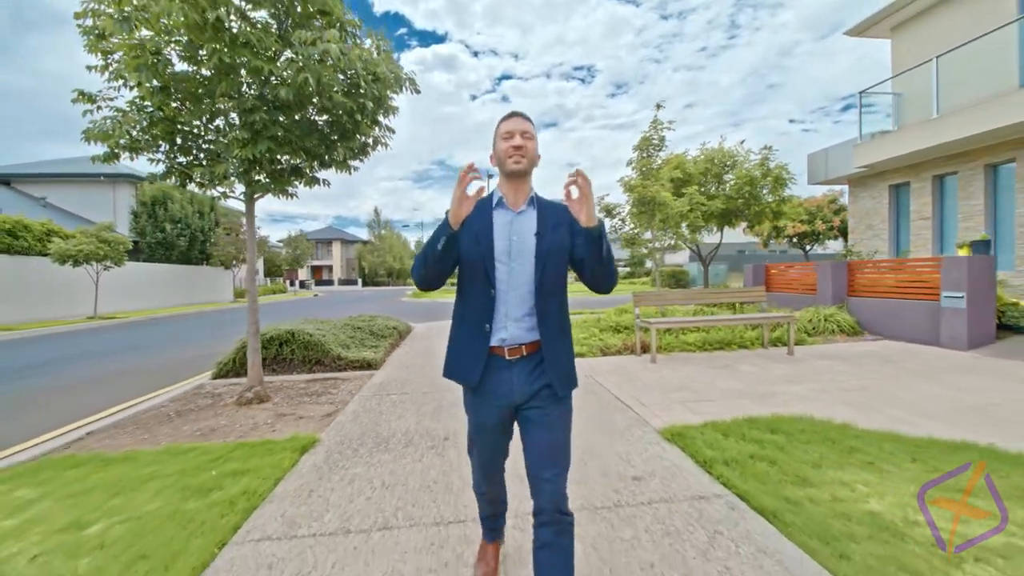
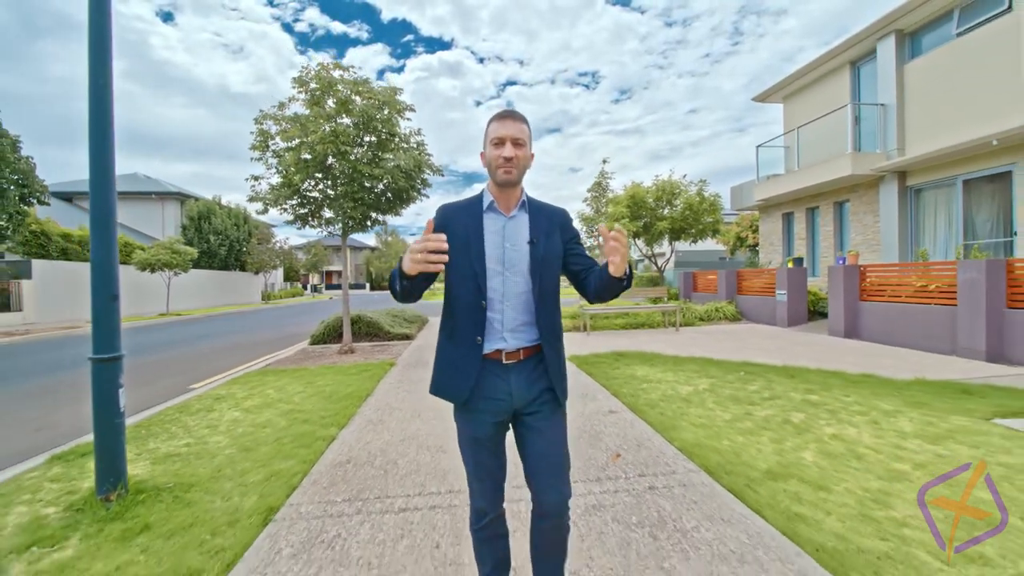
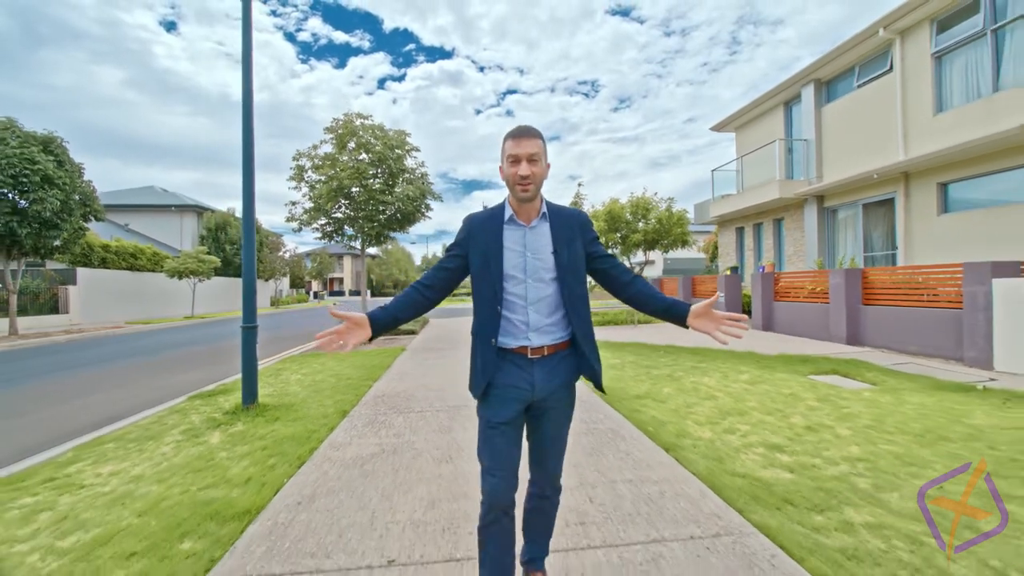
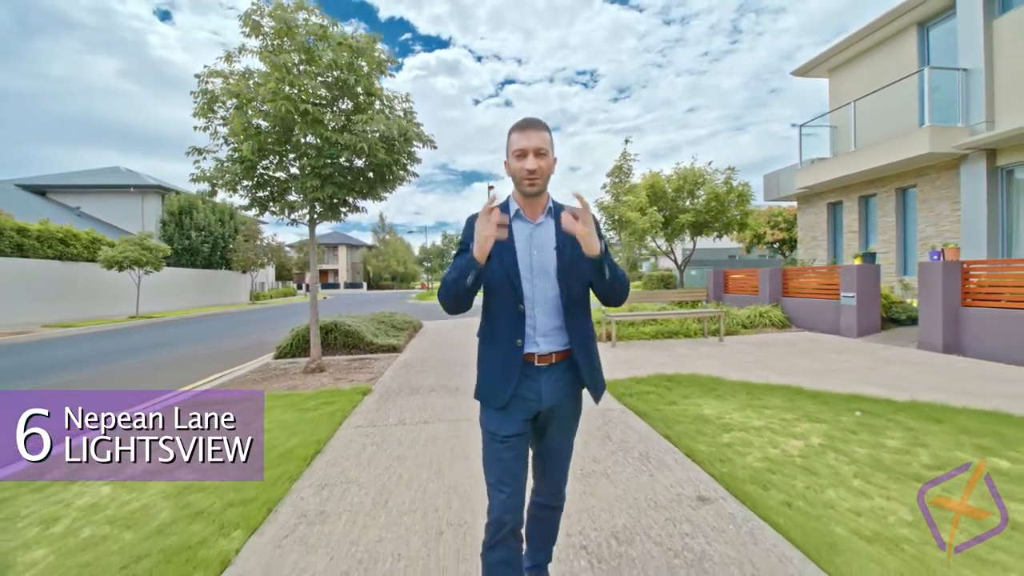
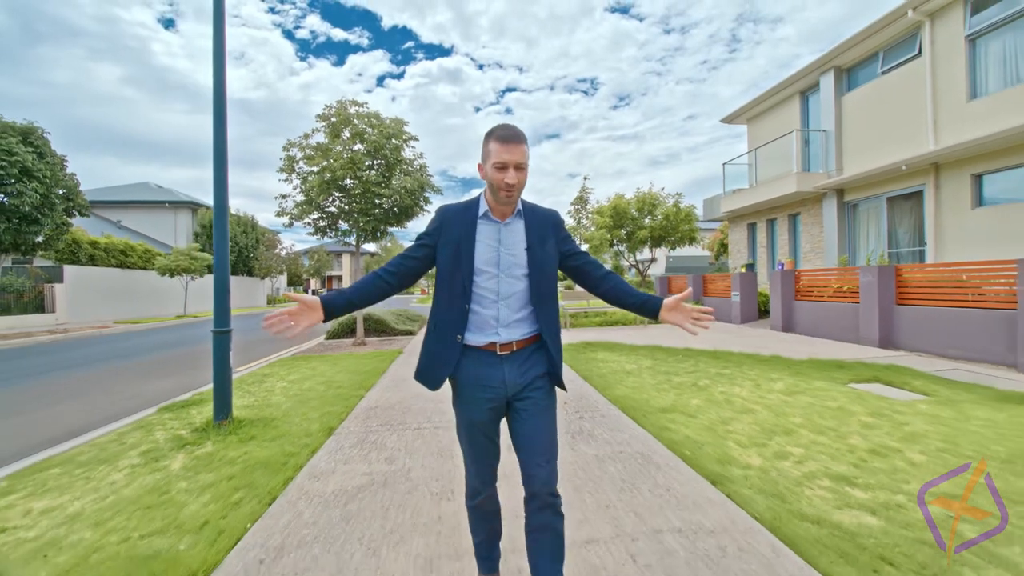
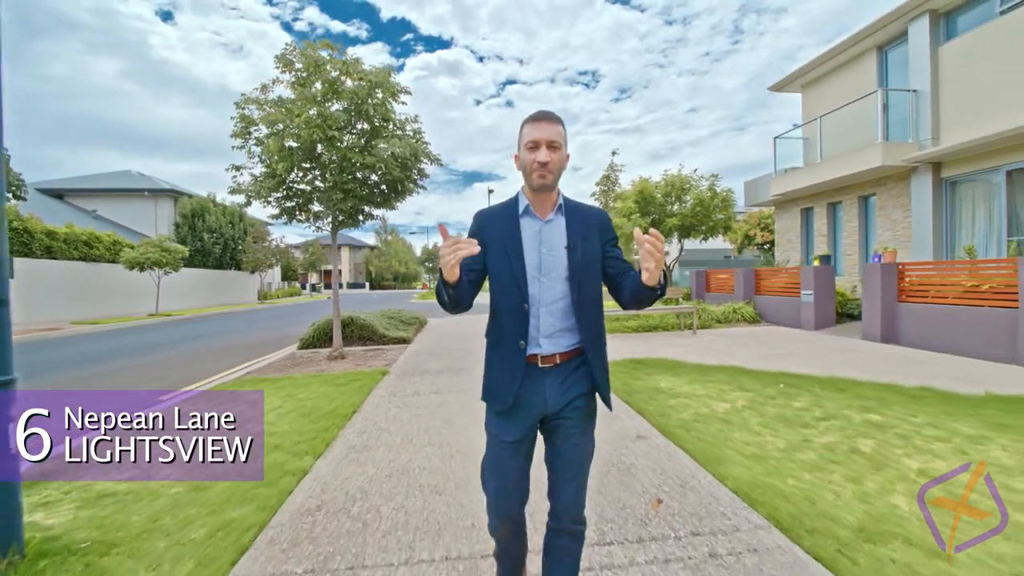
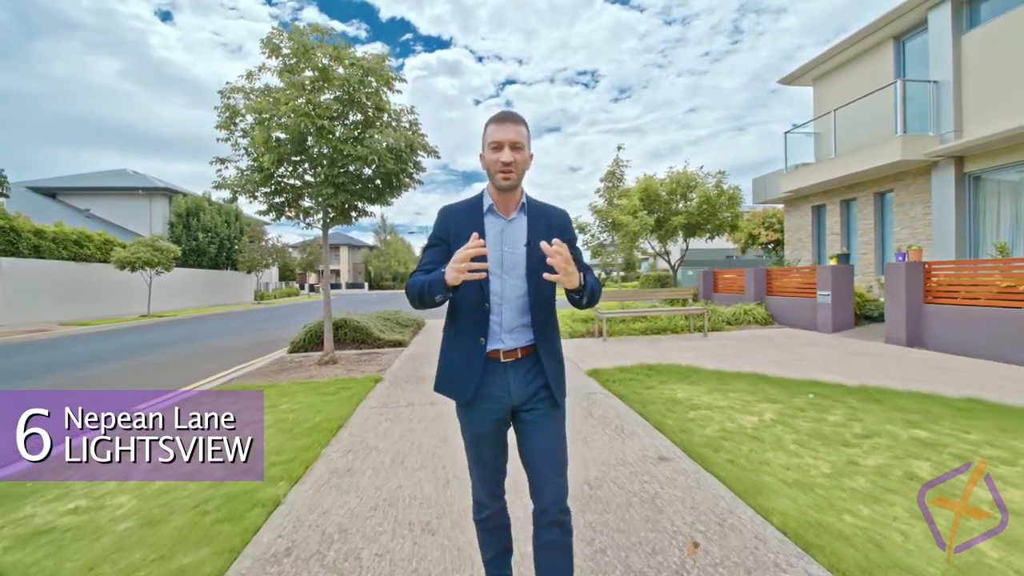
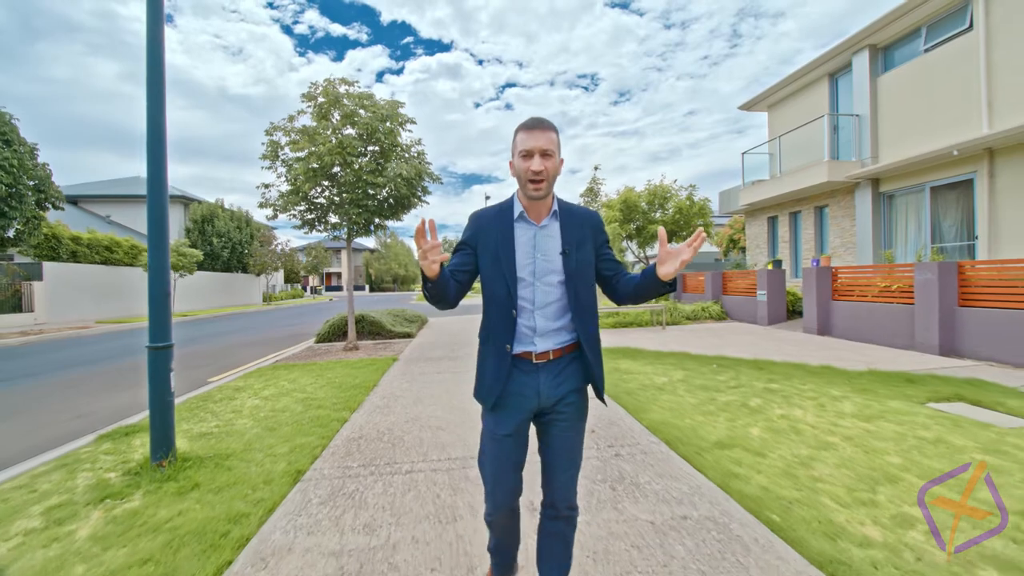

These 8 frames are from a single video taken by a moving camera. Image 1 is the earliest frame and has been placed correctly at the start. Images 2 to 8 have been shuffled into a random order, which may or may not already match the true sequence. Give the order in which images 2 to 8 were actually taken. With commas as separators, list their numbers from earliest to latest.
4, 7, 6, 2, 8, 5, 3
